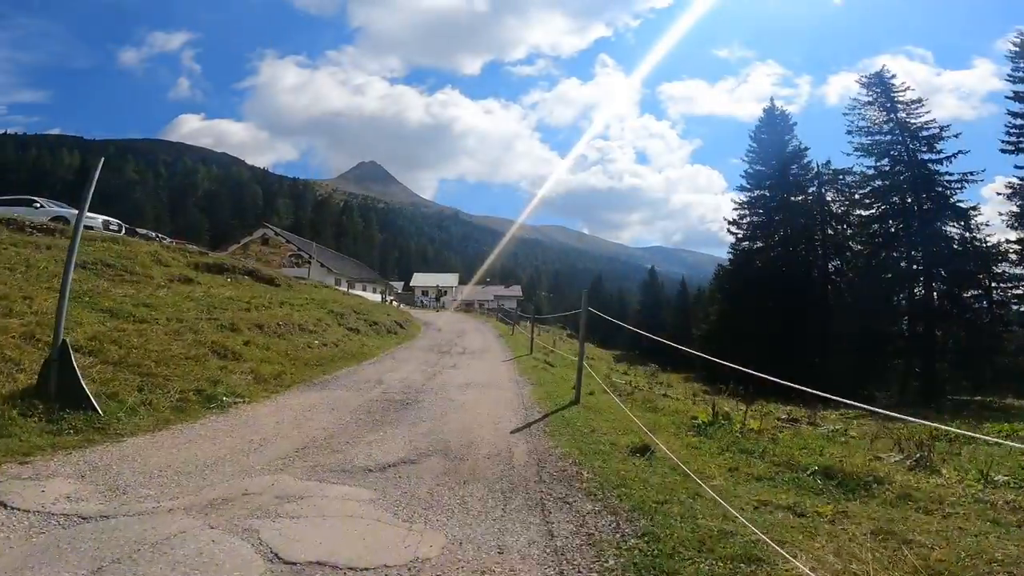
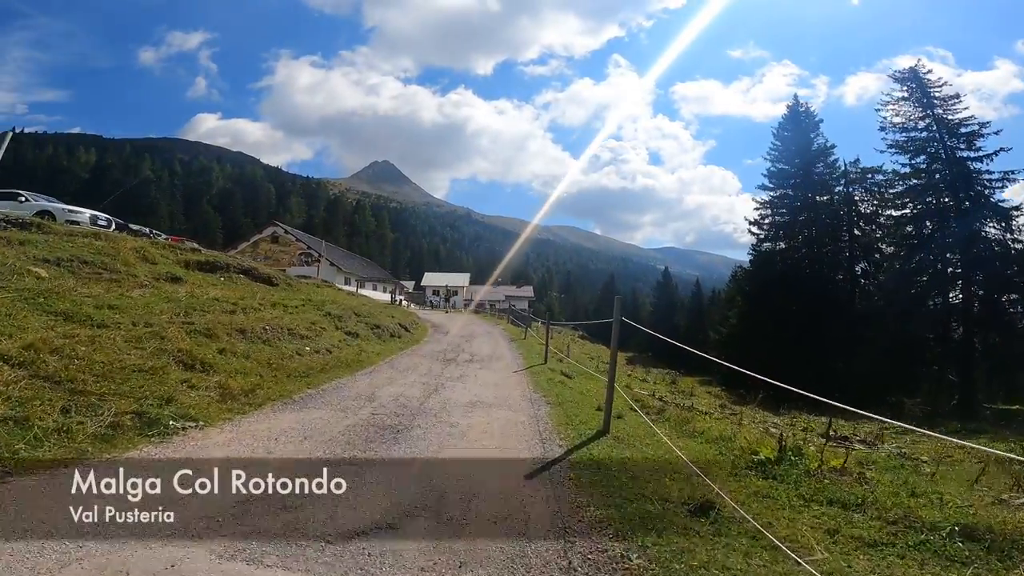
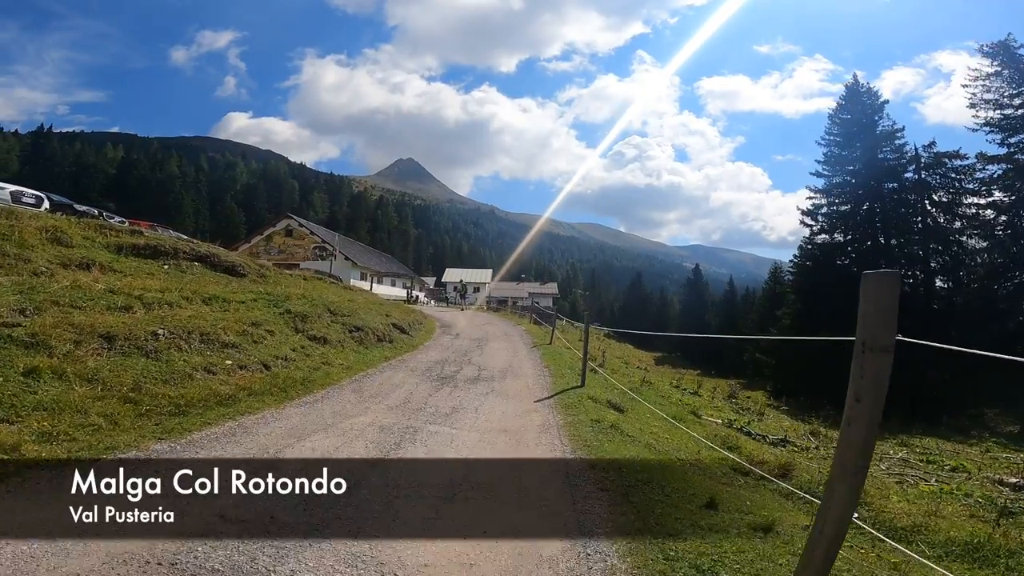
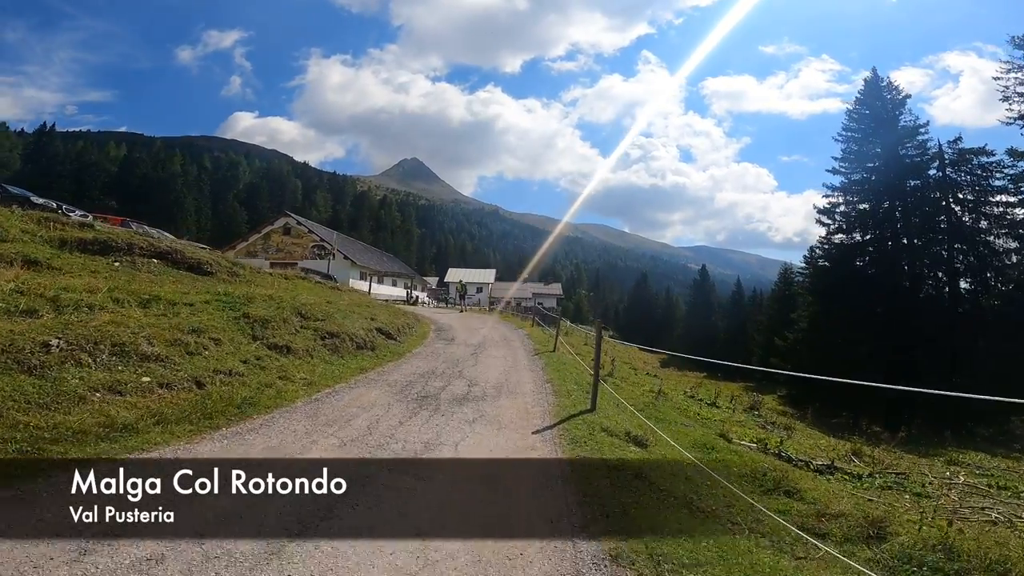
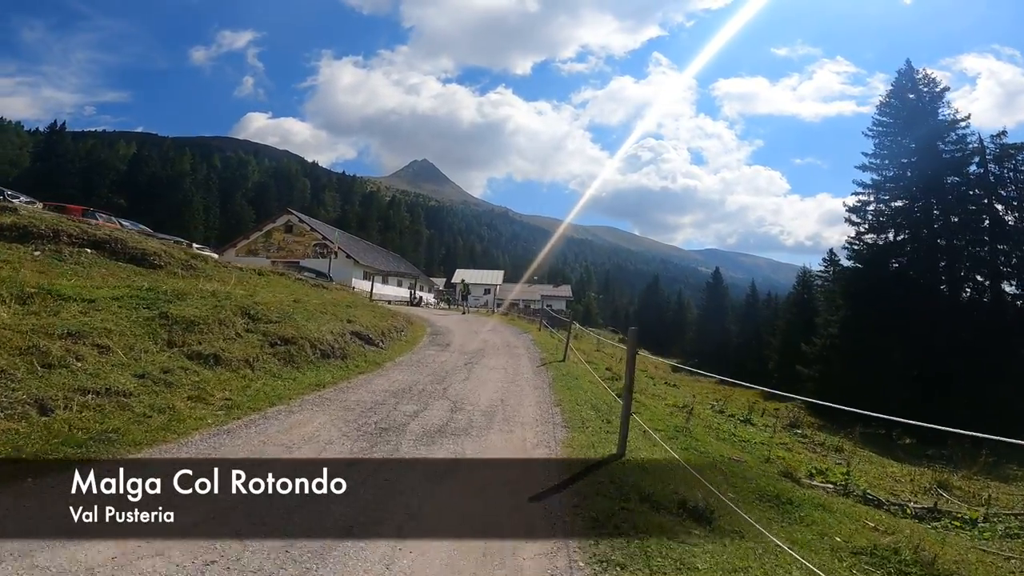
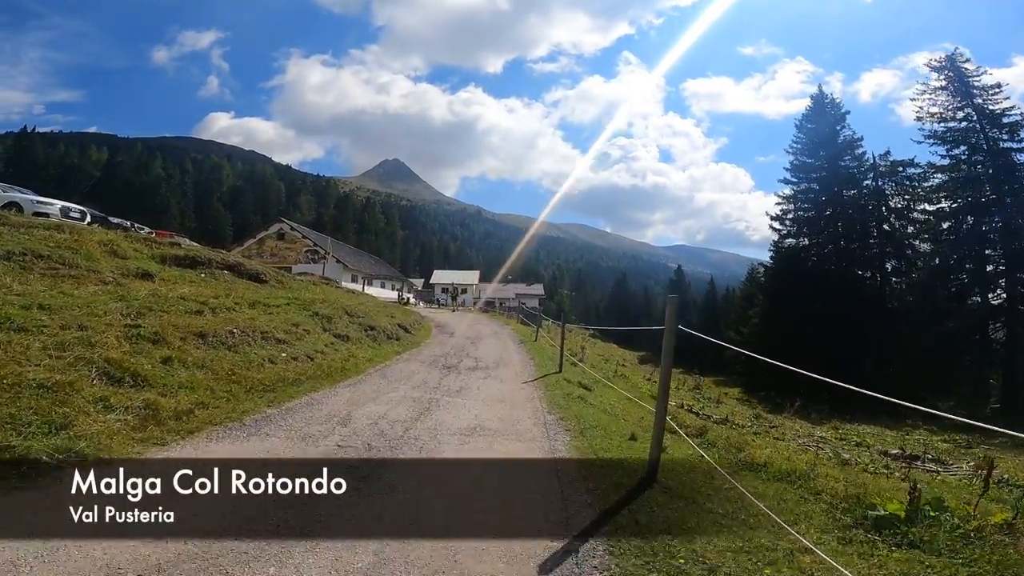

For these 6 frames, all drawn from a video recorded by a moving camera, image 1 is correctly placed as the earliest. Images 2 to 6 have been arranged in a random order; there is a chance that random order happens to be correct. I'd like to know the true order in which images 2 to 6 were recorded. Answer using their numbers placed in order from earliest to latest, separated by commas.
2, 6, 3, 4, 5
